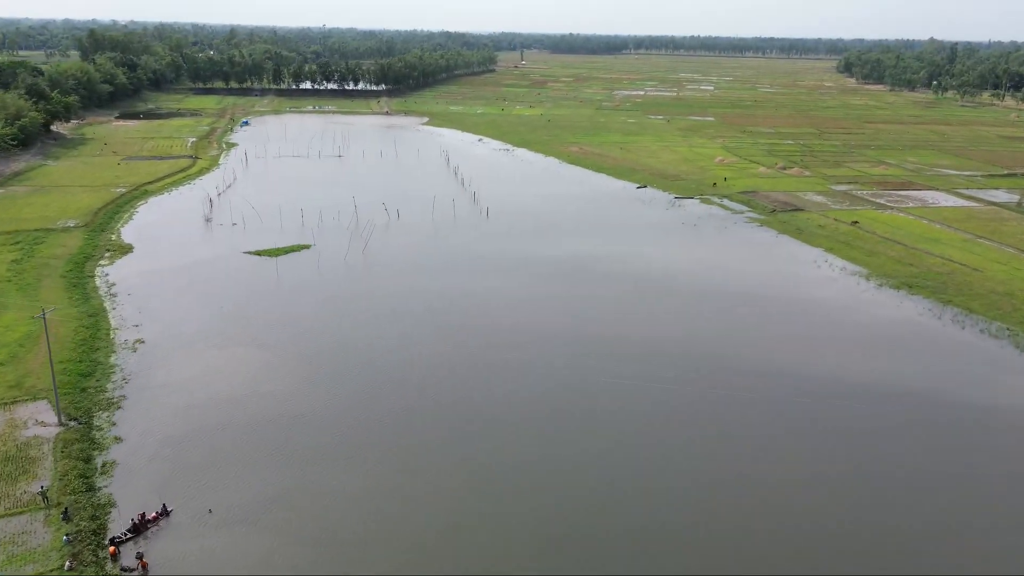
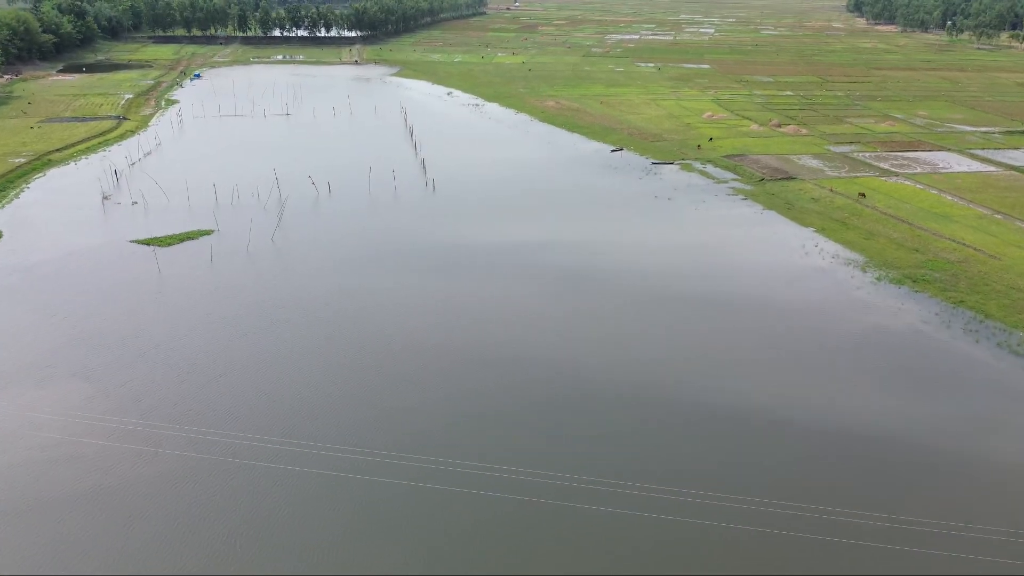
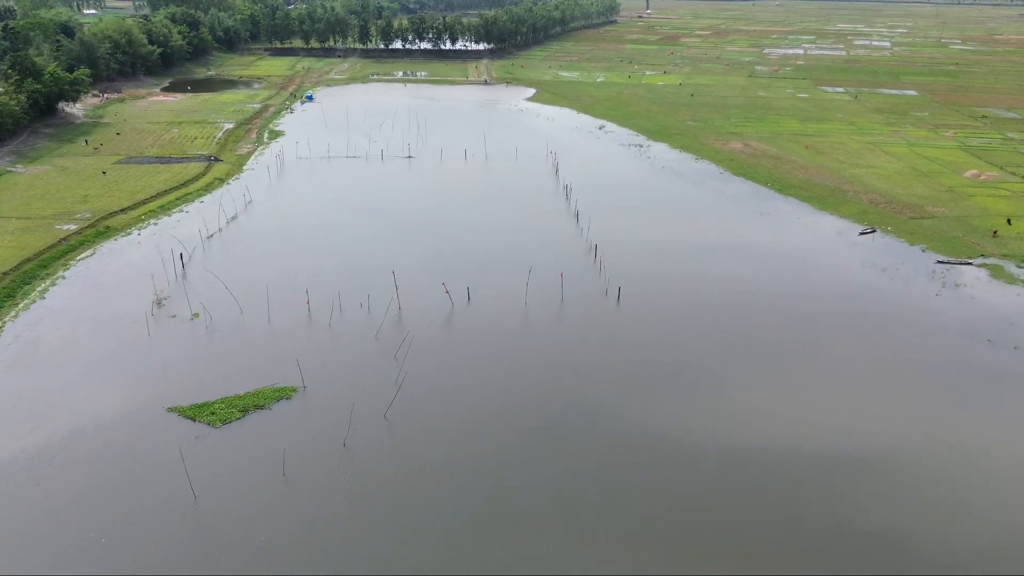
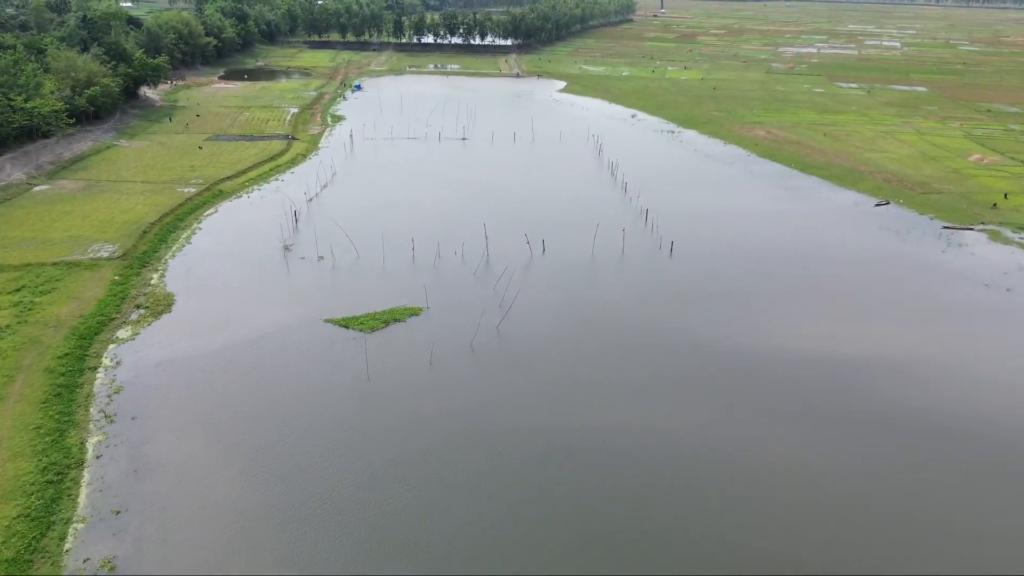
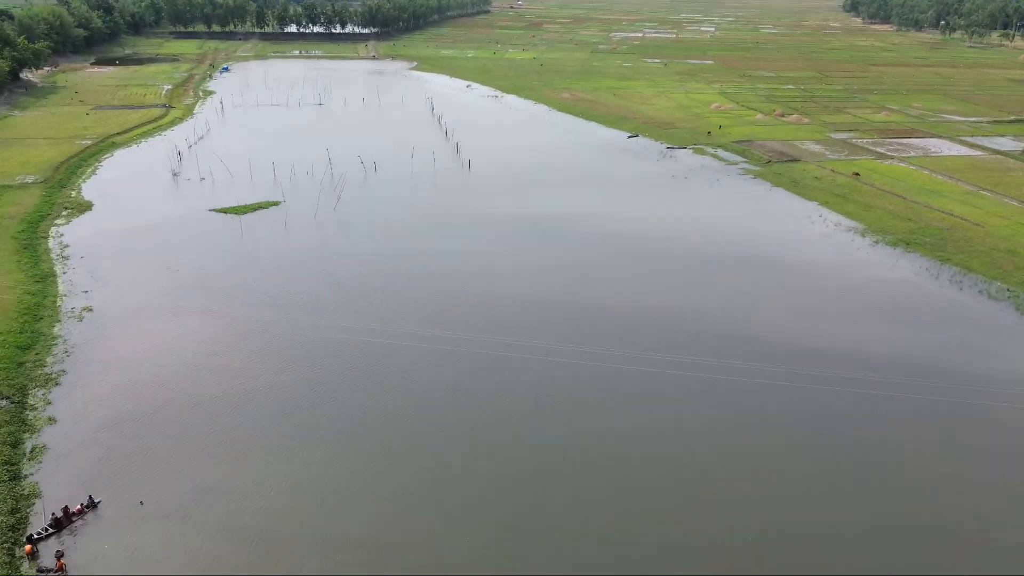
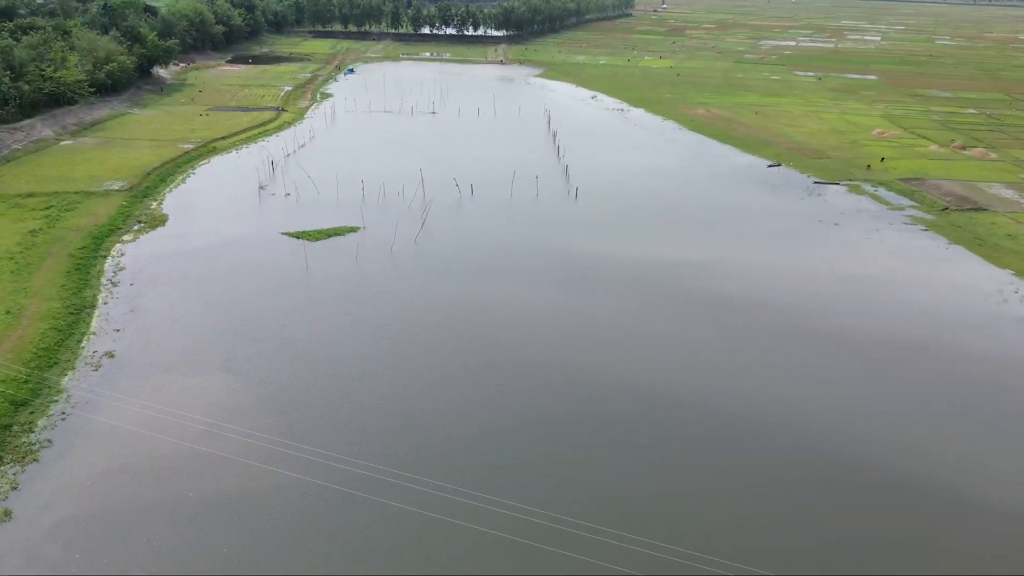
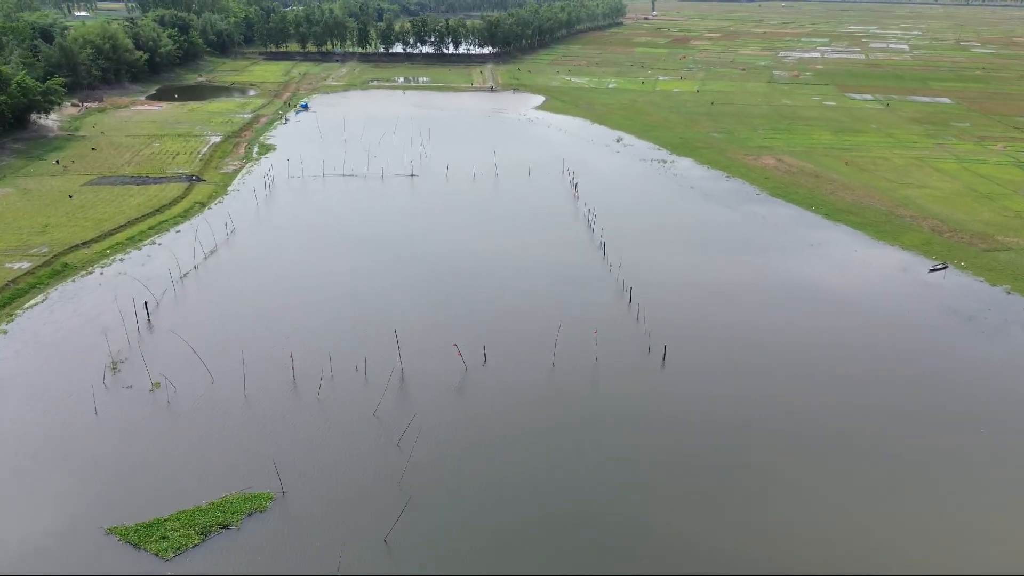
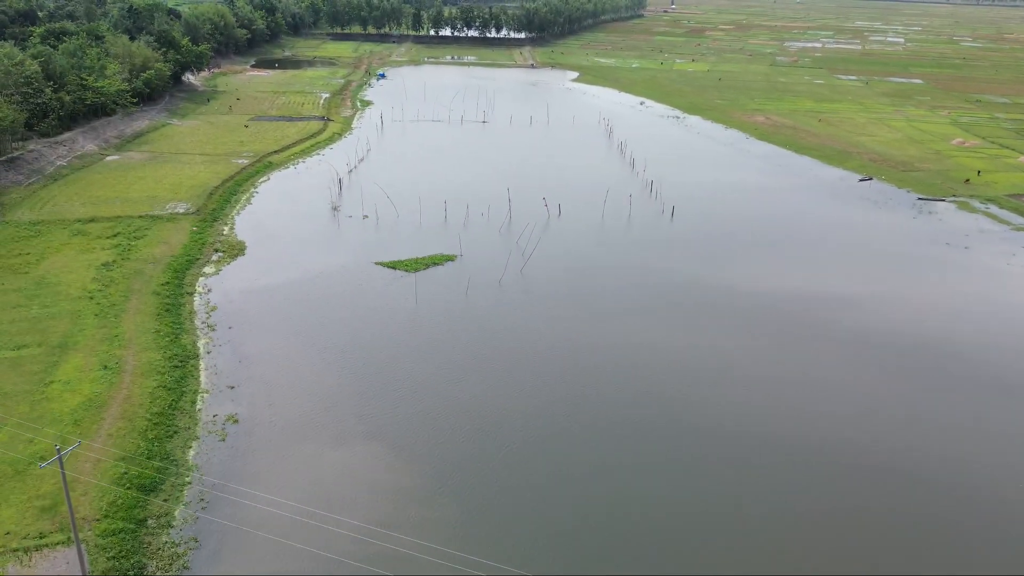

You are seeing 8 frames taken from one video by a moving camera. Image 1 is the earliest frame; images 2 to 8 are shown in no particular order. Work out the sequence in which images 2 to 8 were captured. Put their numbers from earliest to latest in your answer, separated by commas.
5, 2, 6, 8, 4, 3, 7
